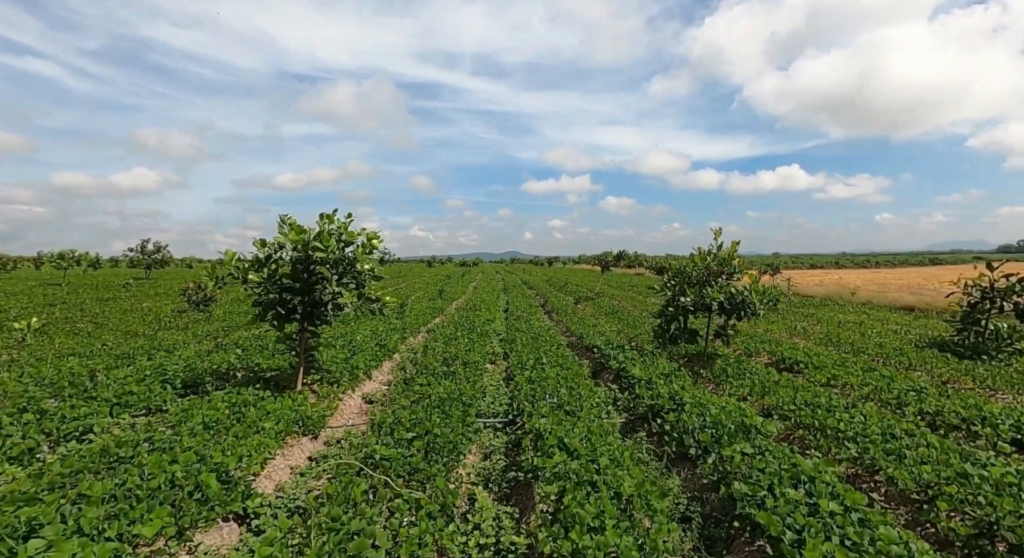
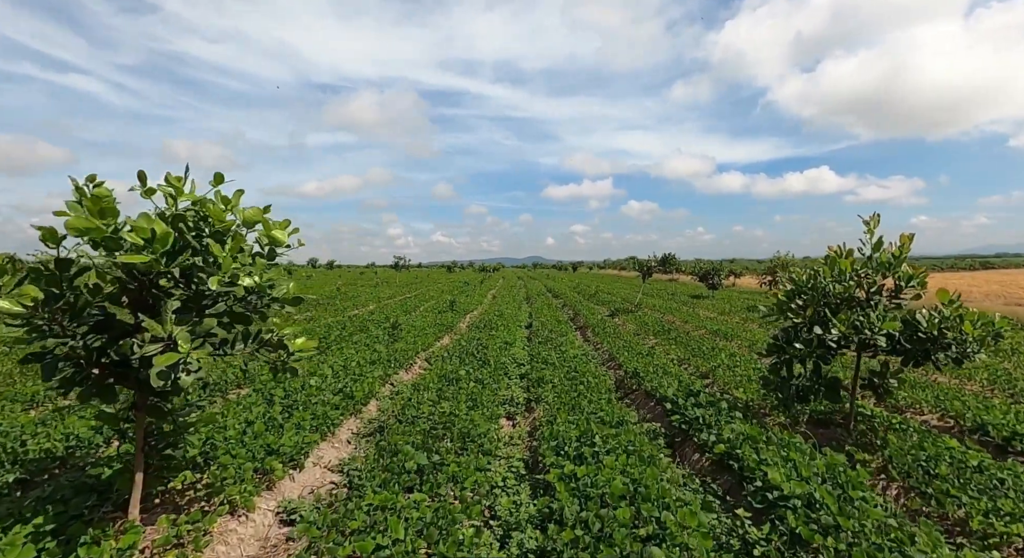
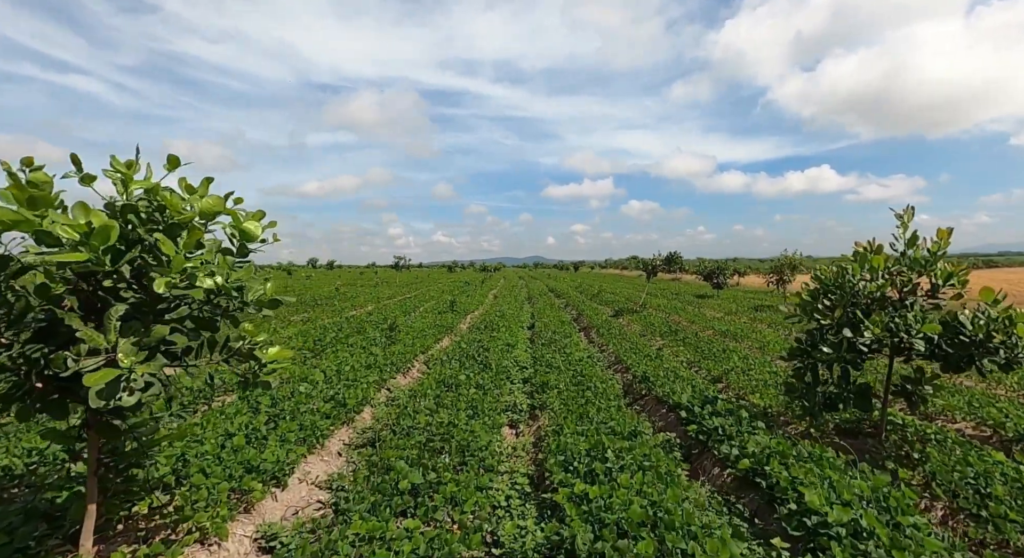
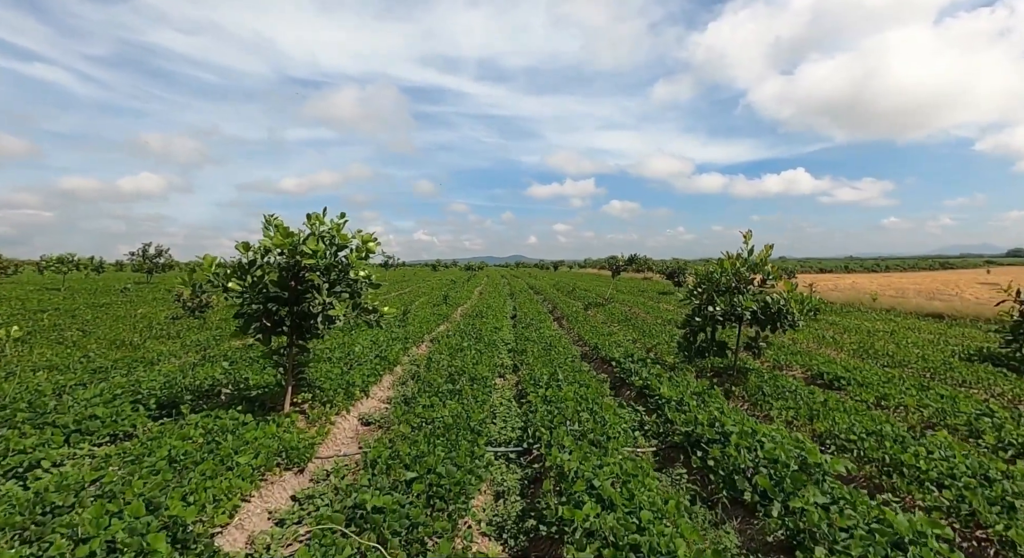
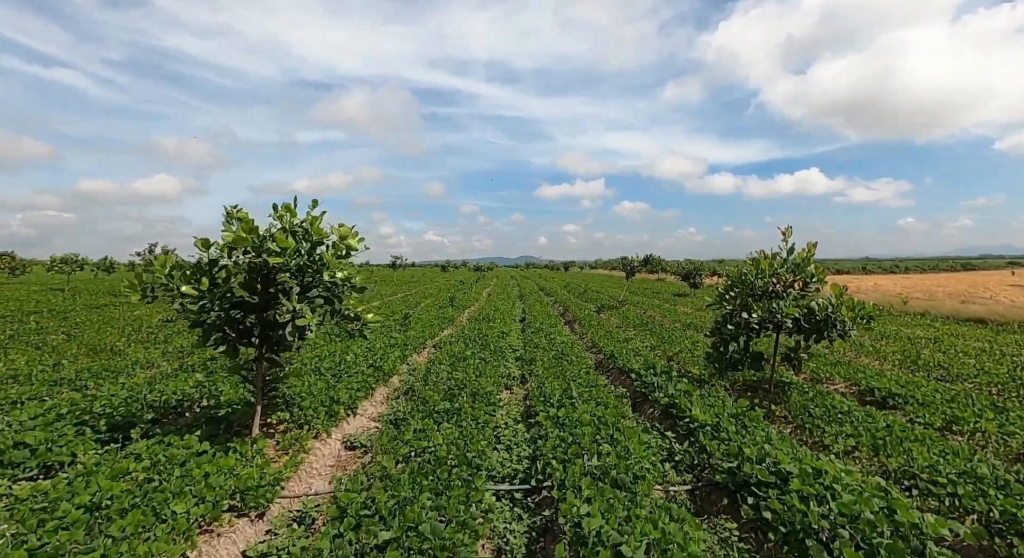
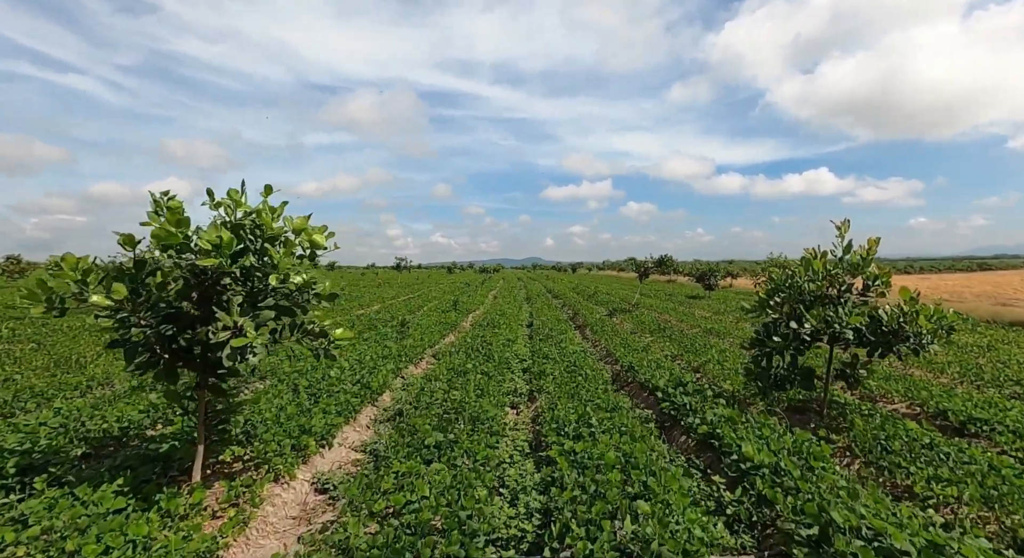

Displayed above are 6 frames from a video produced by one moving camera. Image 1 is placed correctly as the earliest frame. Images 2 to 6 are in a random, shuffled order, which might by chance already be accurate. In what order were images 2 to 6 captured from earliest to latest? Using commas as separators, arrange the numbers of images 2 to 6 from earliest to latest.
4, 5, 6, 2, 3
